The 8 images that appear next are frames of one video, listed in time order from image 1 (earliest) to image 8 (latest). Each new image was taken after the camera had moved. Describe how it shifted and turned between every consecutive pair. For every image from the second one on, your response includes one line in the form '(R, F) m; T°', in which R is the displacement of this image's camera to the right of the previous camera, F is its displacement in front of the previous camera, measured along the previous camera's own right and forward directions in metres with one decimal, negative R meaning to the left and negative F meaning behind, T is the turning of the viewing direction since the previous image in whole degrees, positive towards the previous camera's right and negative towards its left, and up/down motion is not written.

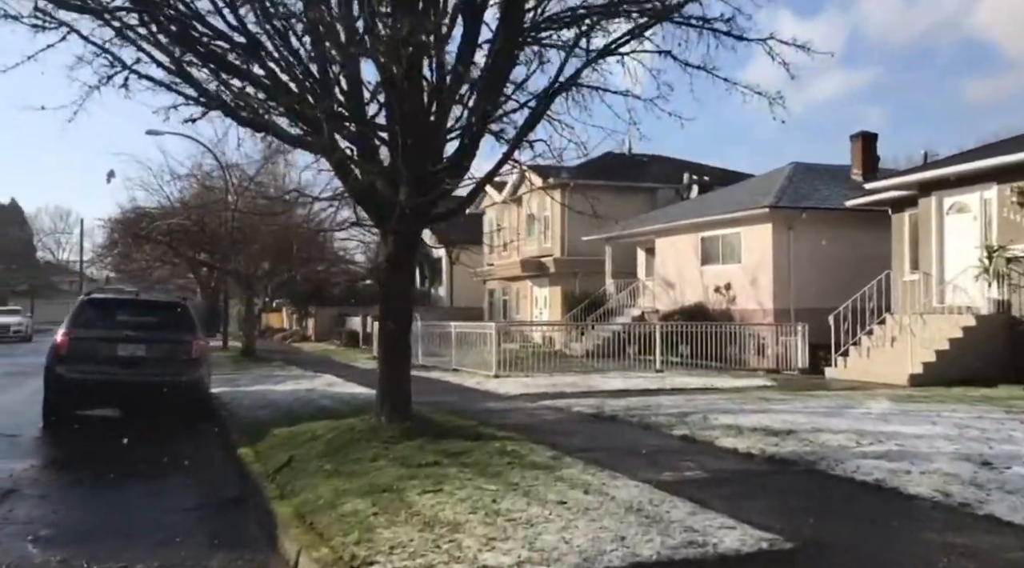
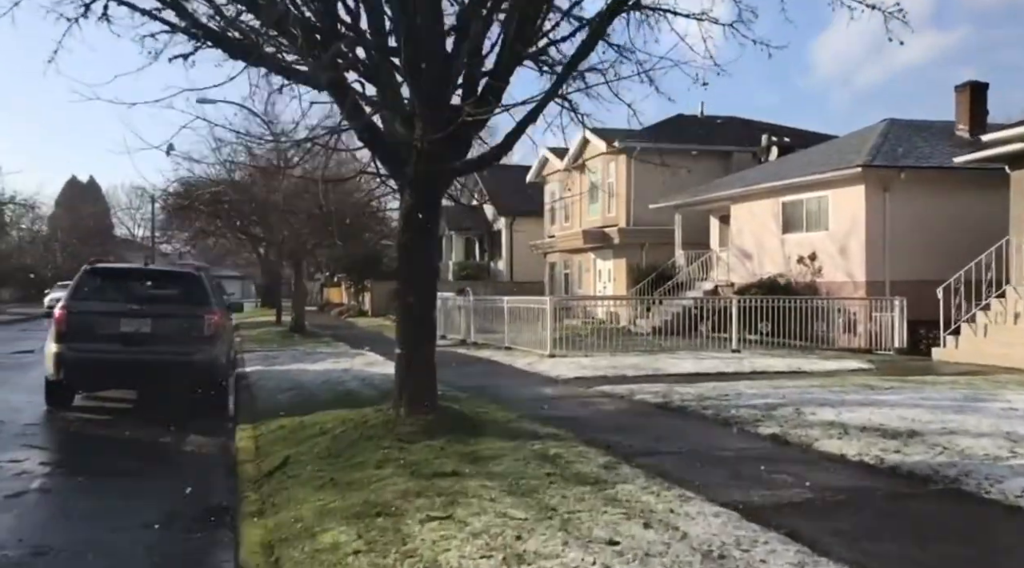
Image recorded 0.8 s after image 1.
(+0.2, +1.9) m; -4°
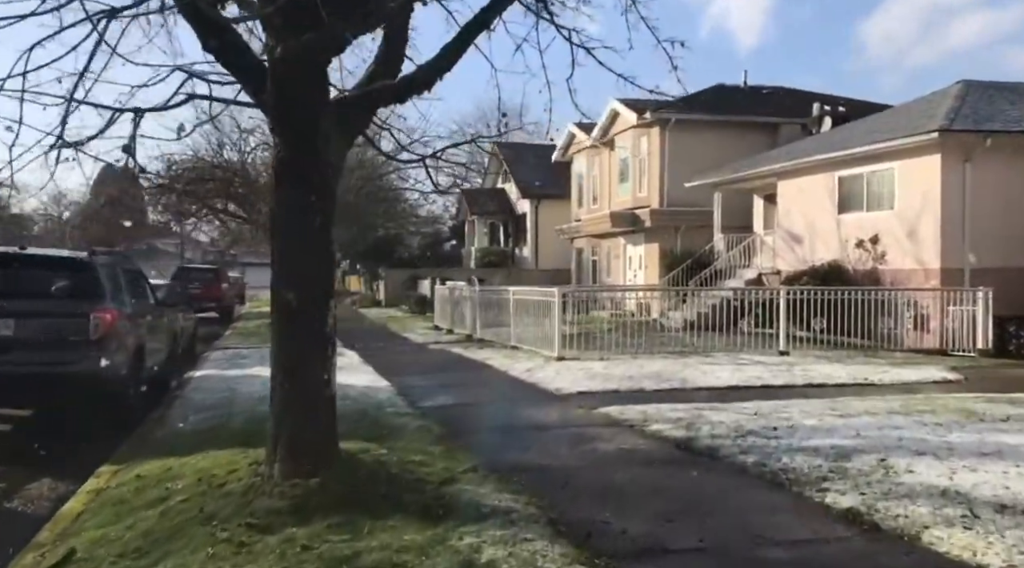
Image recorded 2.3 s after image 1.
(+0.6, +2.9) m; -3°
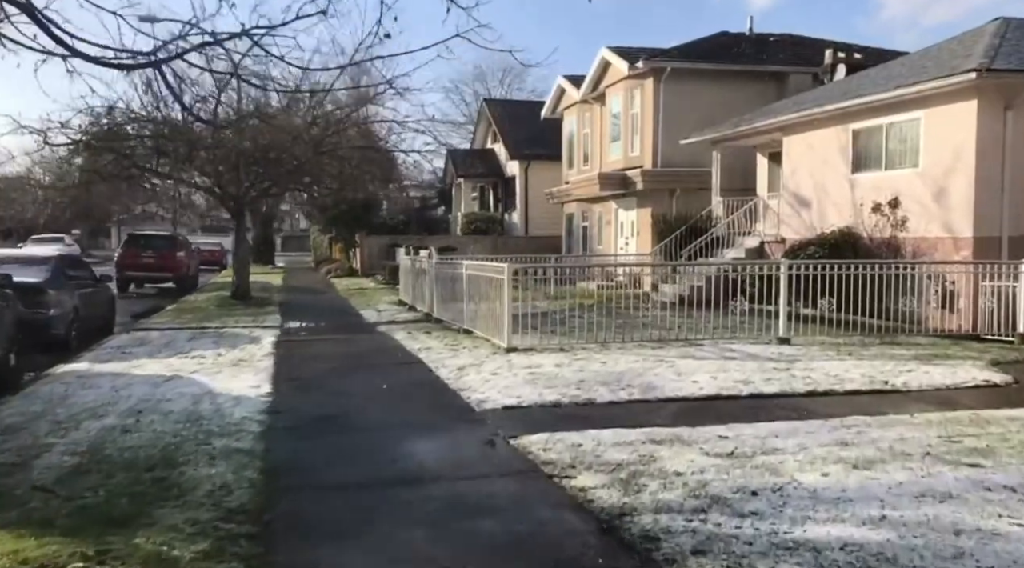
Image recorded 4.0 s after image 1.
(+0.9, +2.7) m; -1°
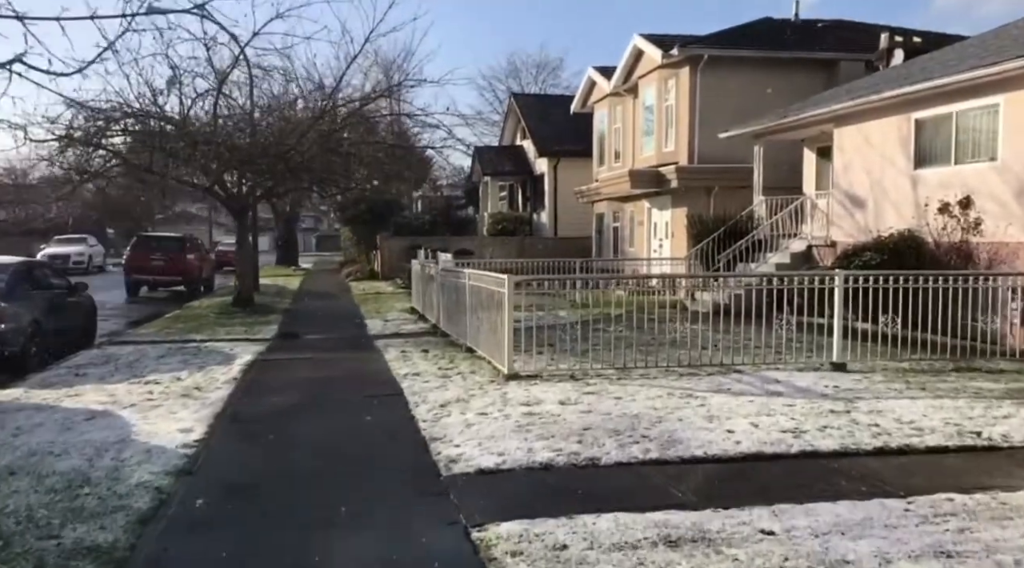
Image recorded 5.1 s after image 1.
(+0.4, +1.8) m; -3°
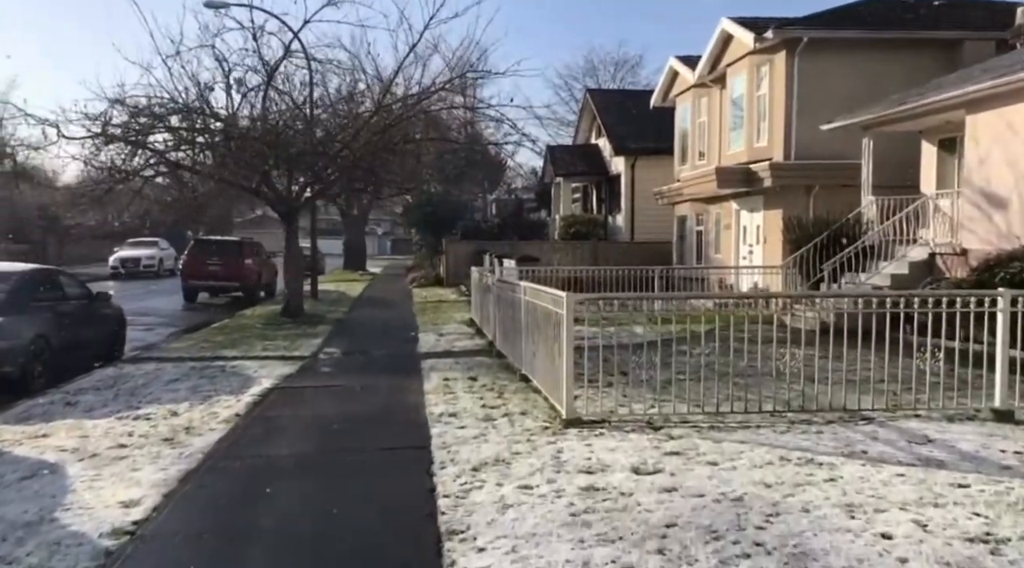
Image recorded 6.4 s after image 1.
(+0.1, +2.1) m; -5°
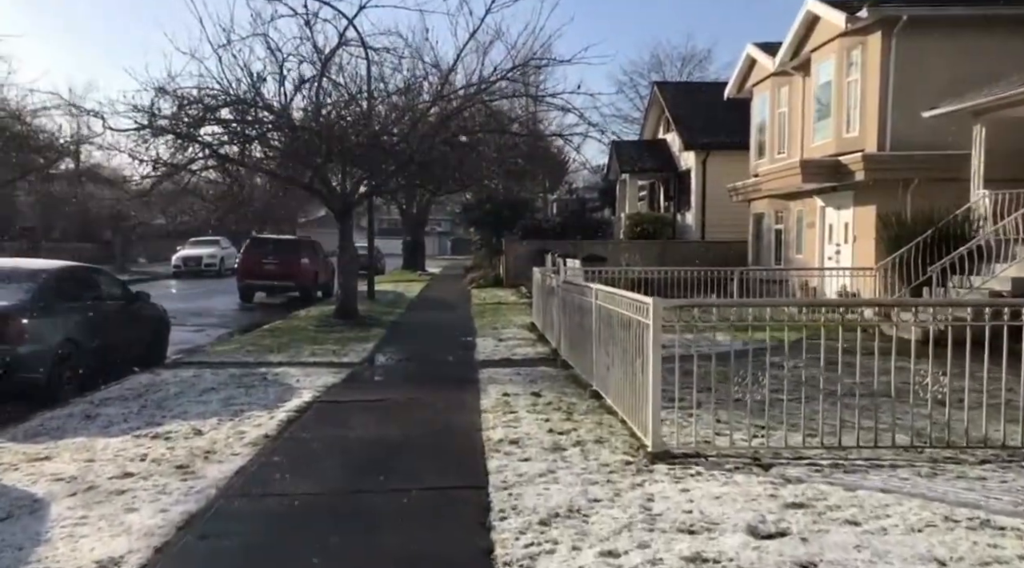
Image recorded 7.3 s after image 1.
(-0.1, +1.3) m; -4°
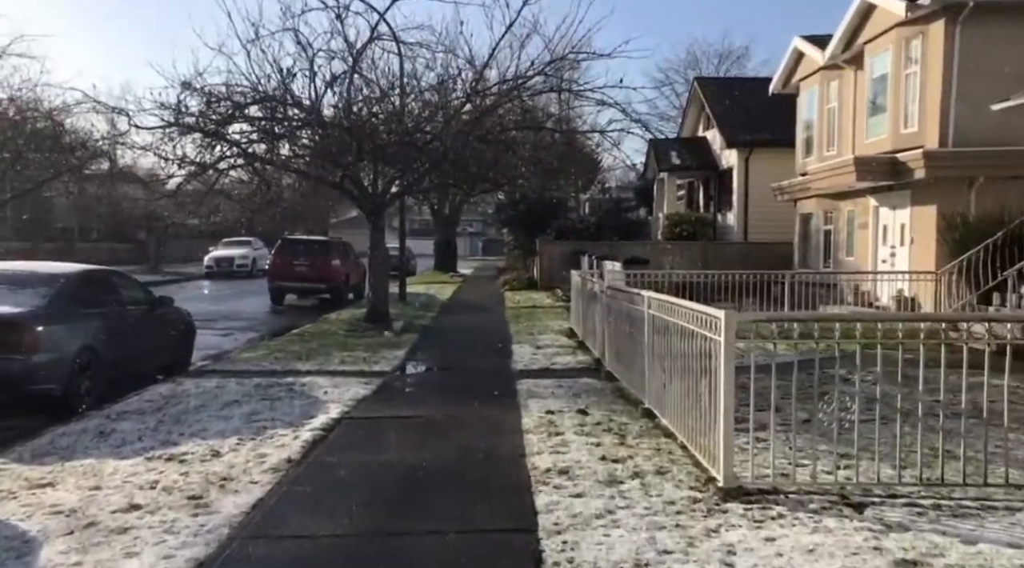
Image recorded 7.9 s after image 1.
(-0.1, +0.8) m; -2°
